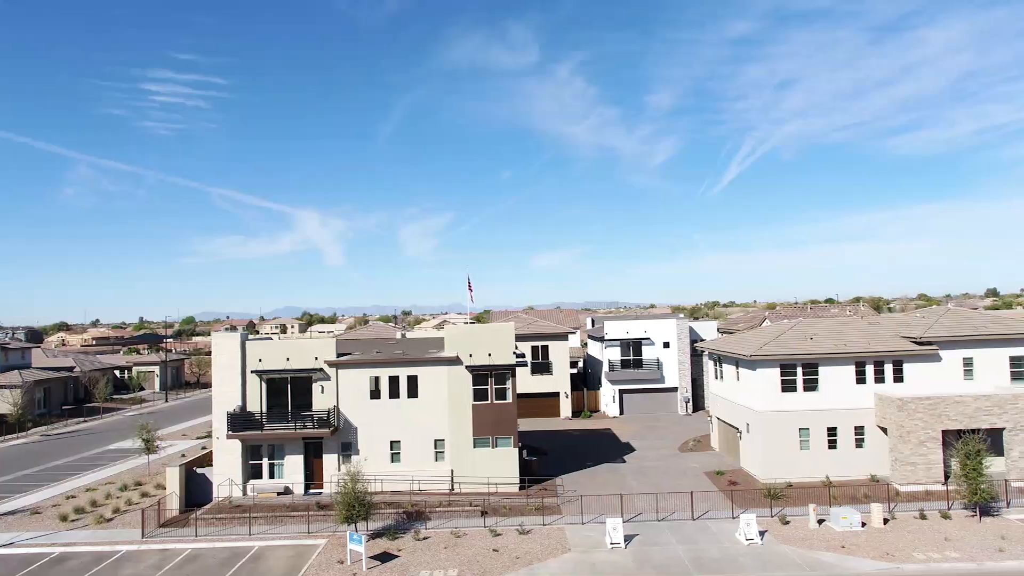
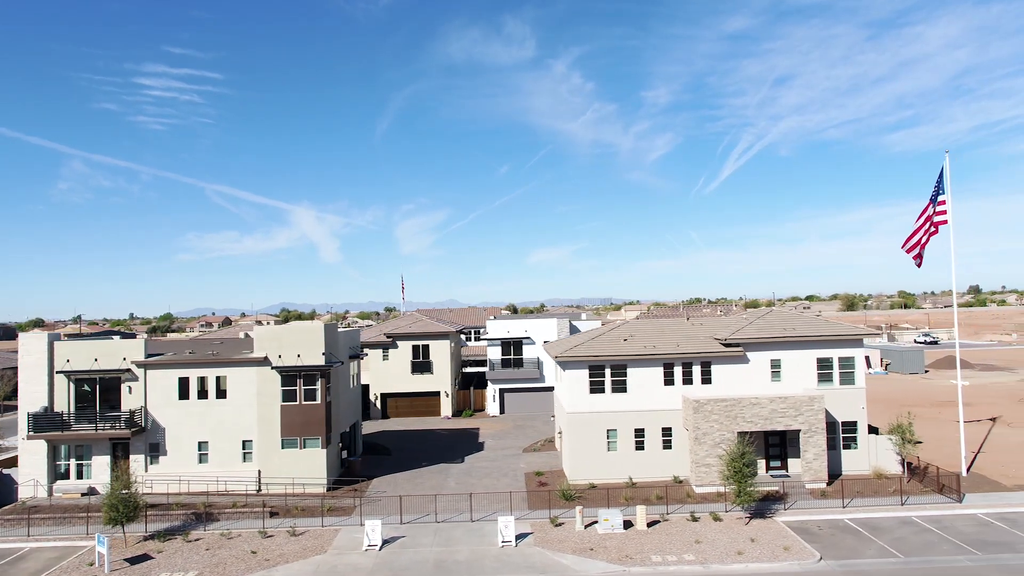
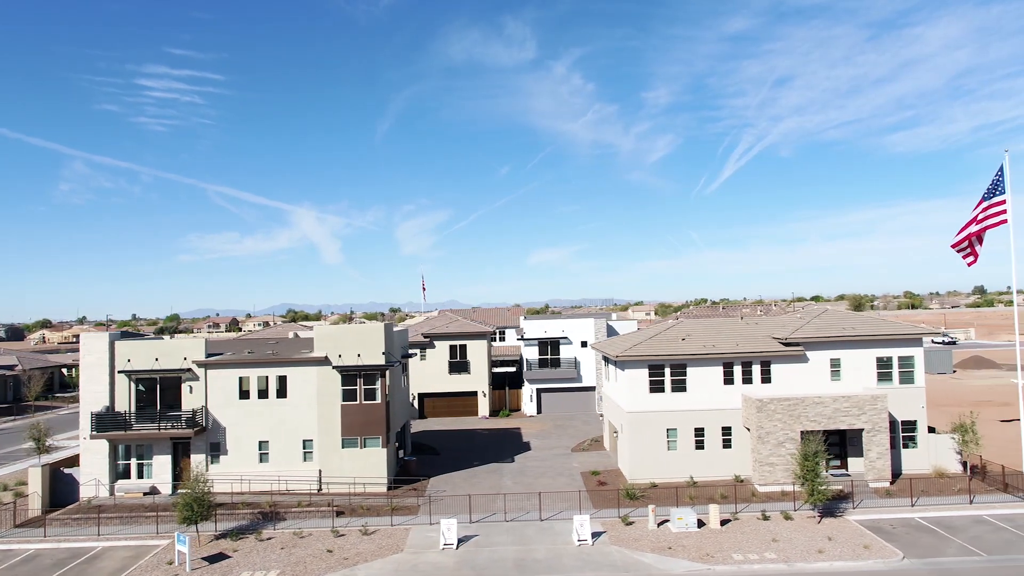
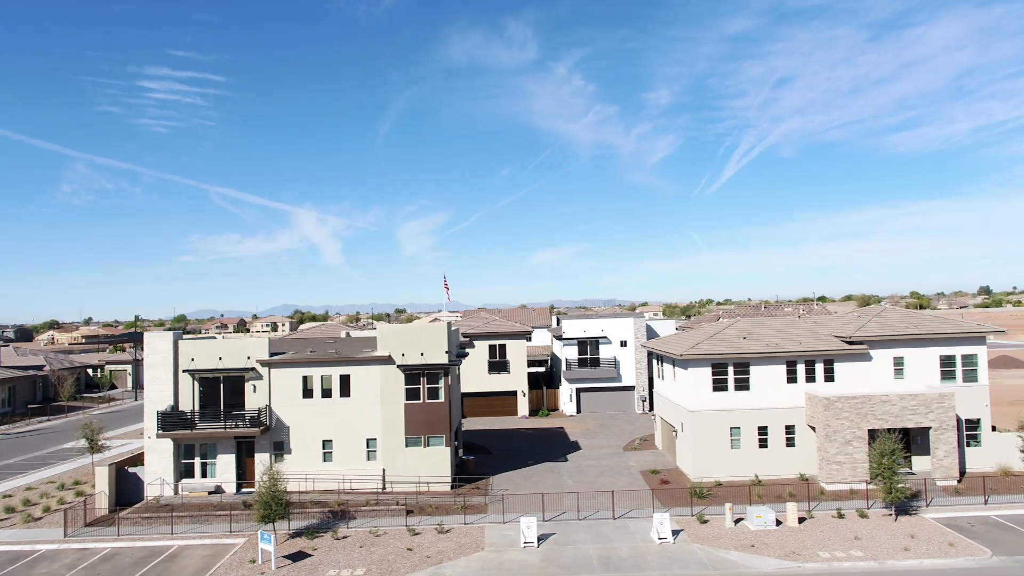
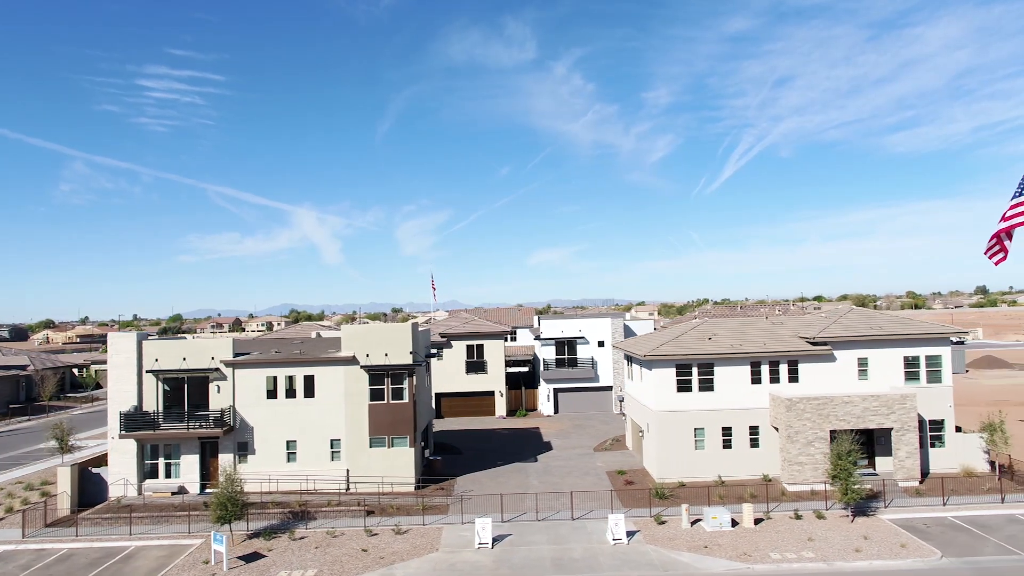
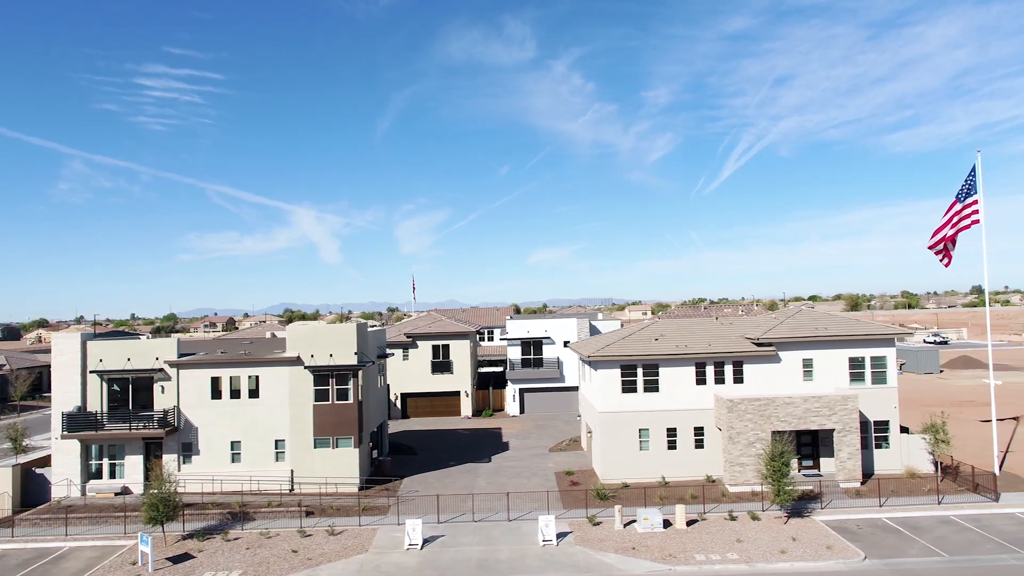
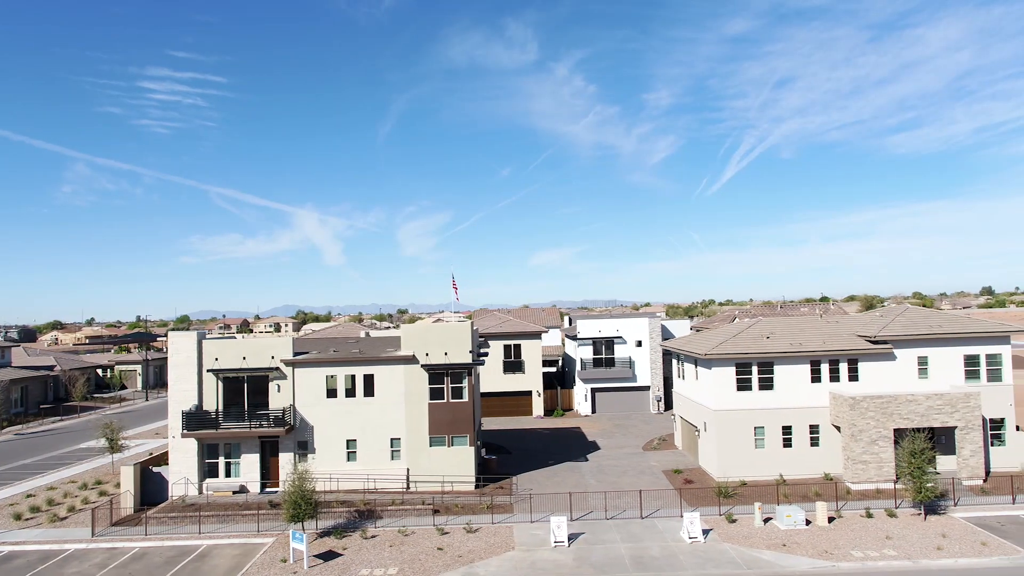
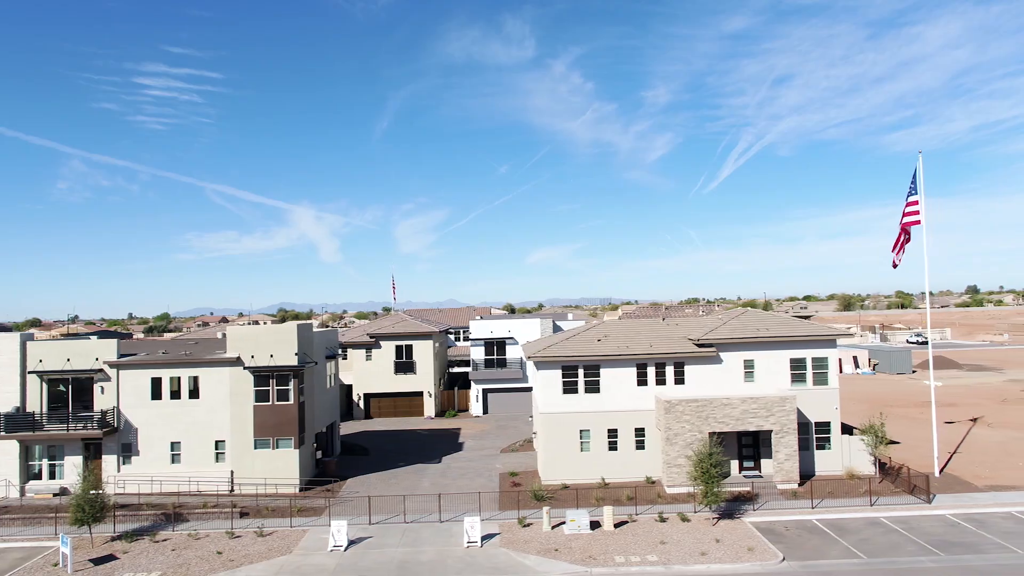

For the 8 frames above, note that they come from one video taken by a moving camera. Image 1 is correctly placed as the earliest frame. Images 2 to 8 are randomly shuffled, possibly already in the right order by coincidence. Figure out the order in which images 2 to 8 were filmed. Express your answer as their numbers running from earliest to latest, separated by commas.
7, 4, 5, 3, 6, 2, 8
